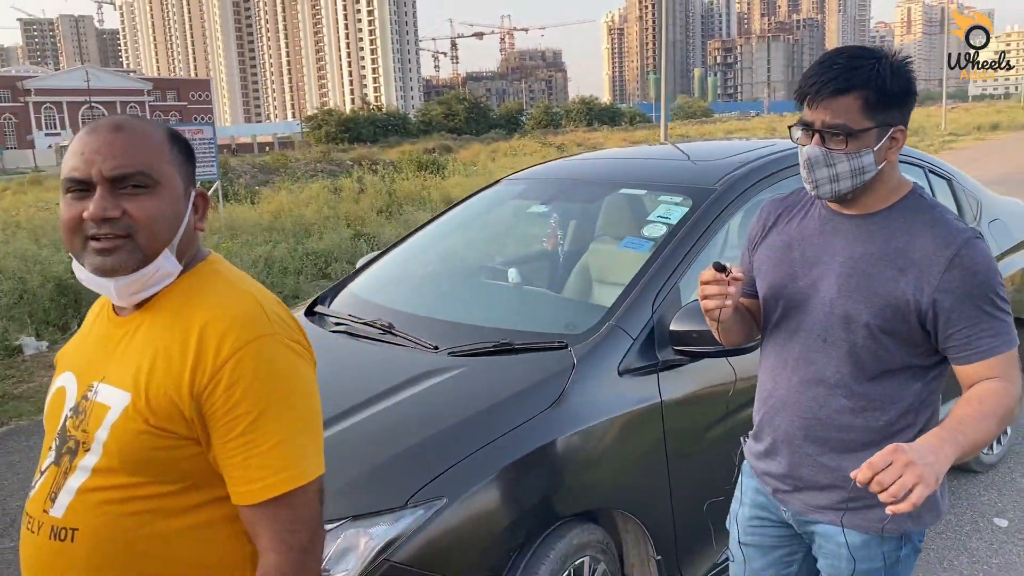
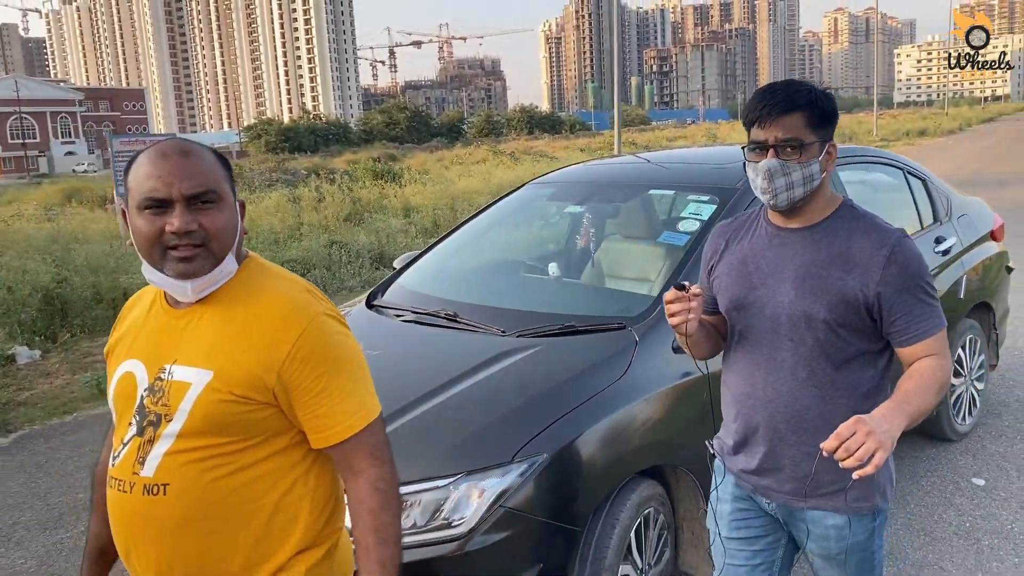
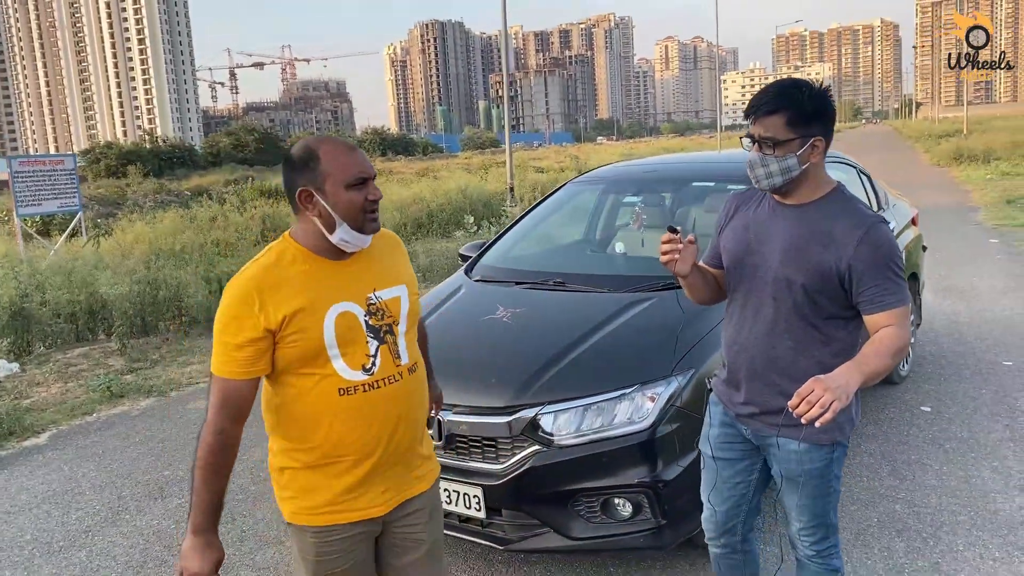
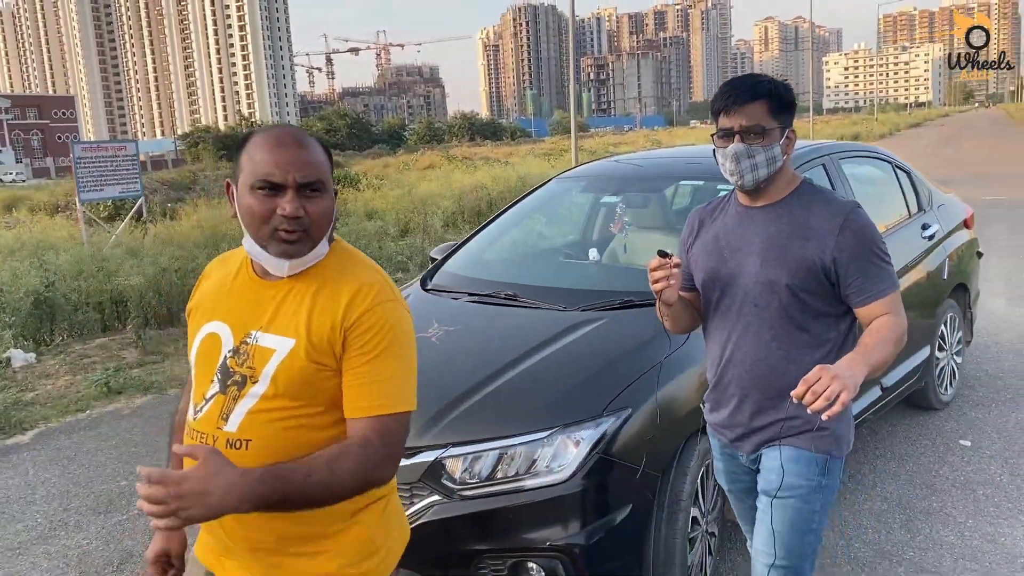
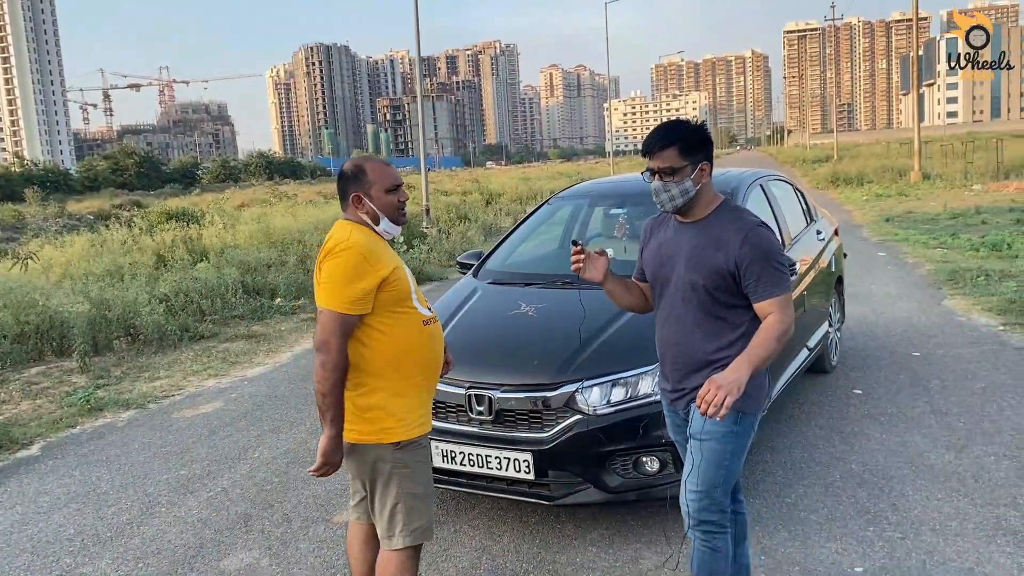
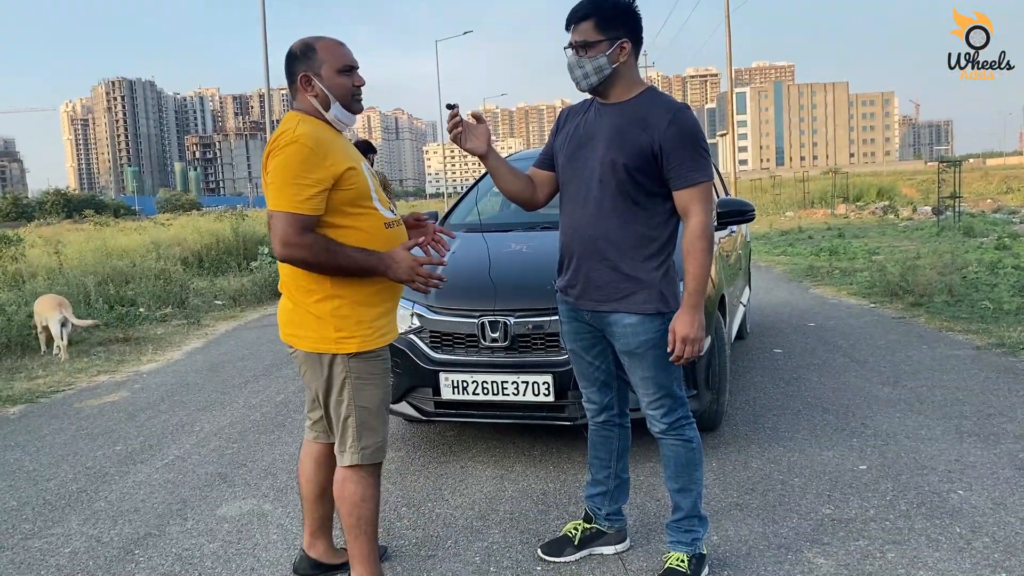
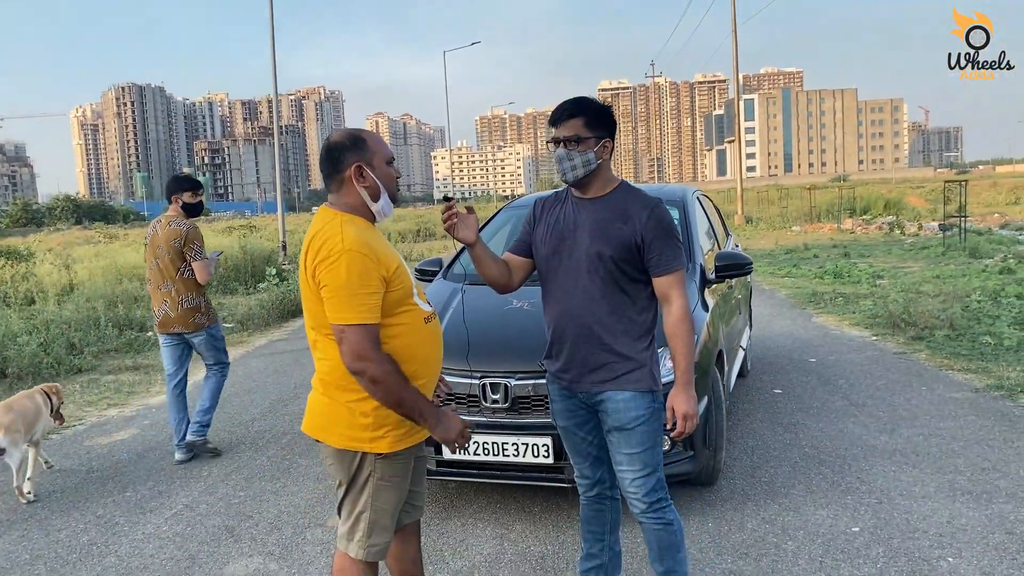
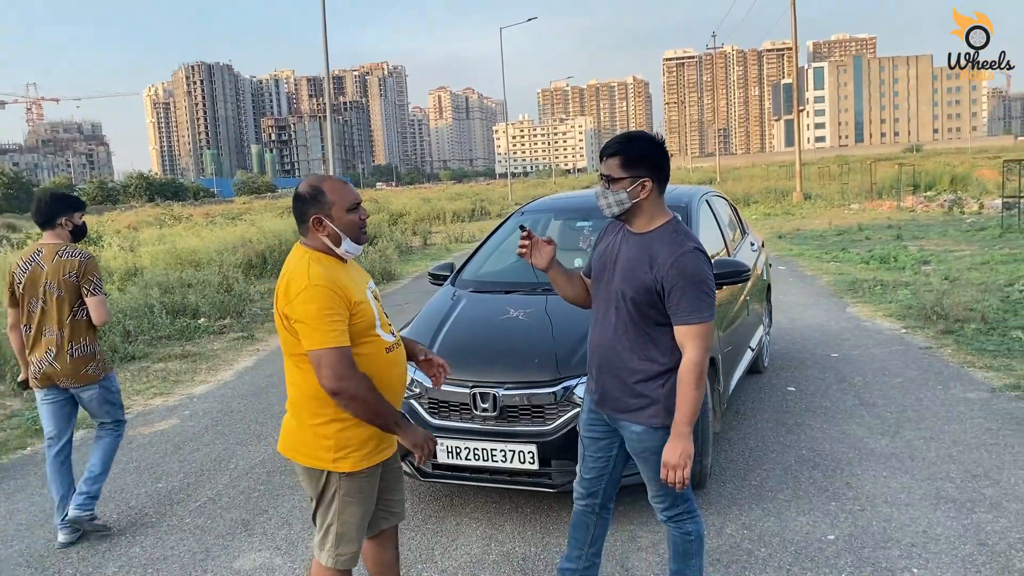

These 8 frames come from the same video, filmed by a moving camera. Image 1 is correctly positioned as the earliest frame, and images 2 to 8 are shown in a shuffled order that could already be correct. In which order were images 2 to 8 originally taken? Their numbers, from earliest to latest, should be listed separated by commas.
2, 4, 3, 5, 8, 7, 6
